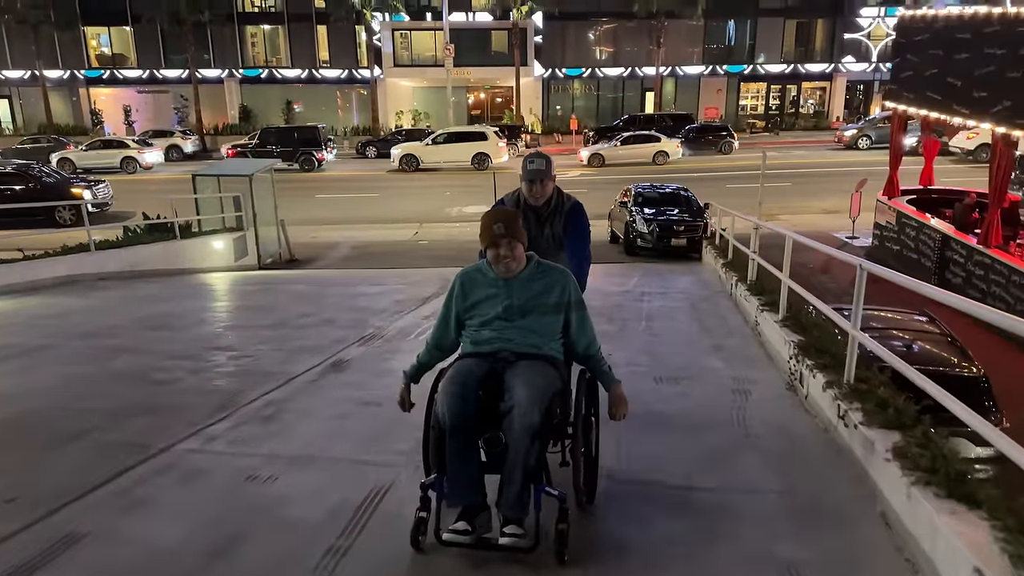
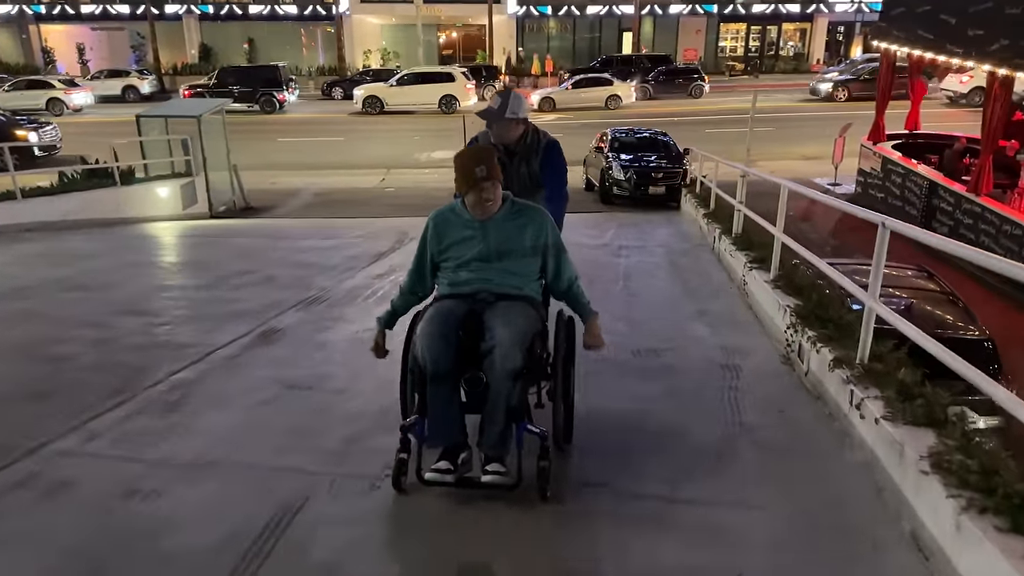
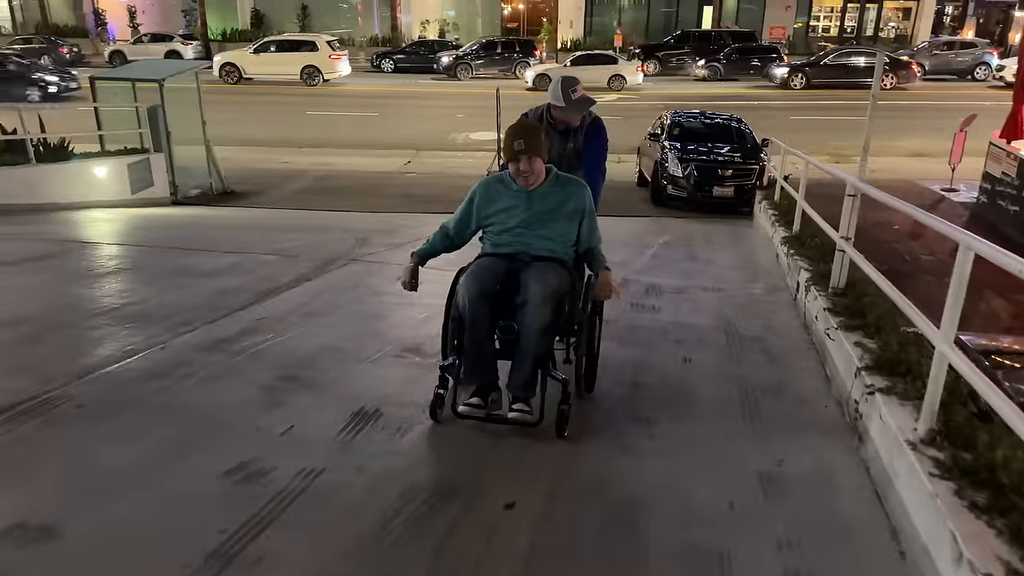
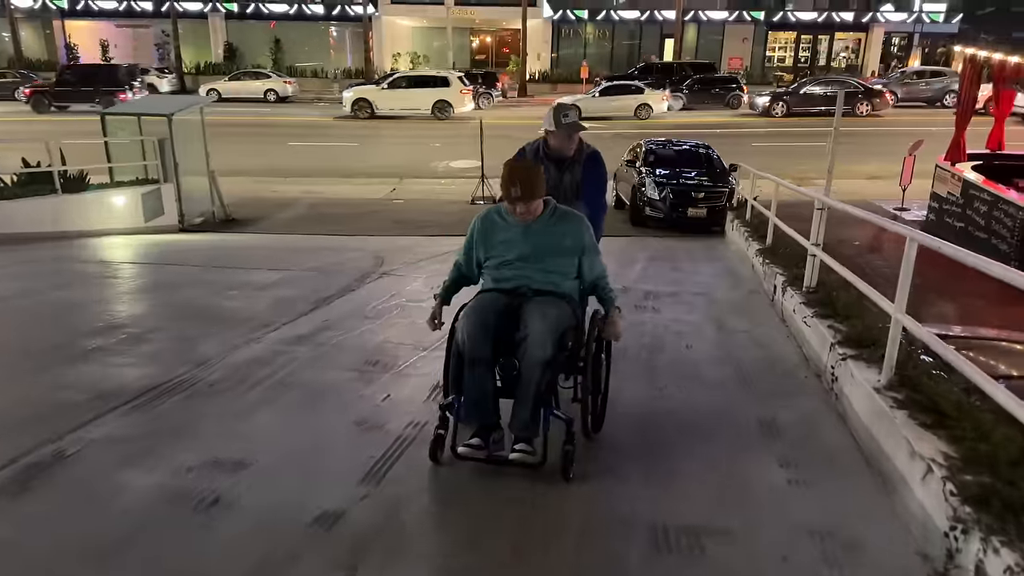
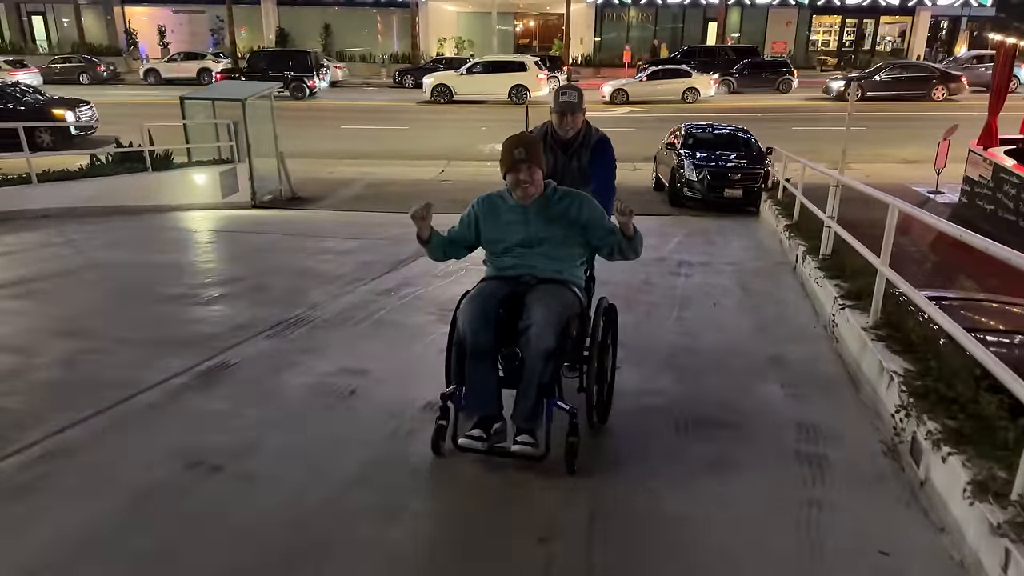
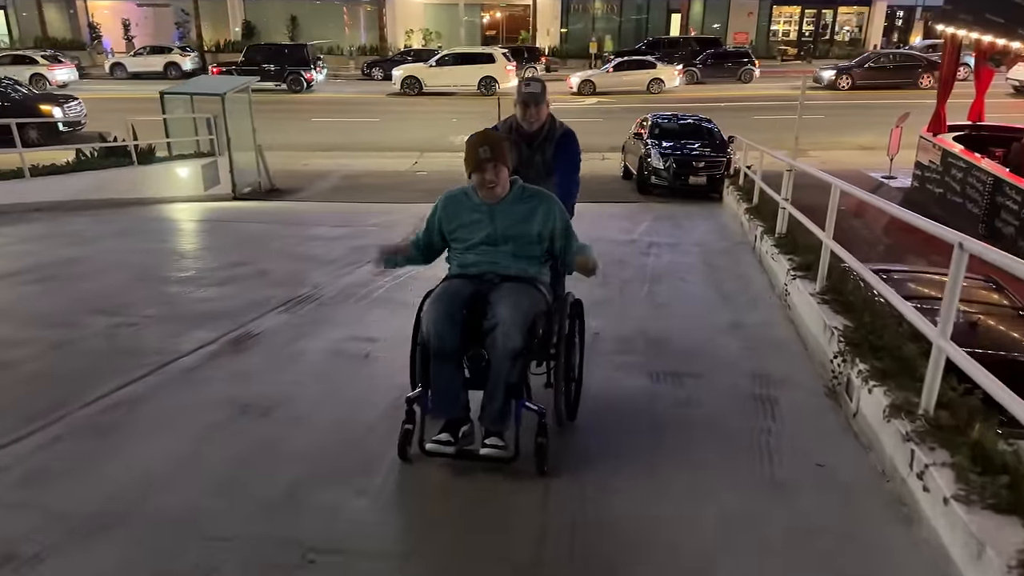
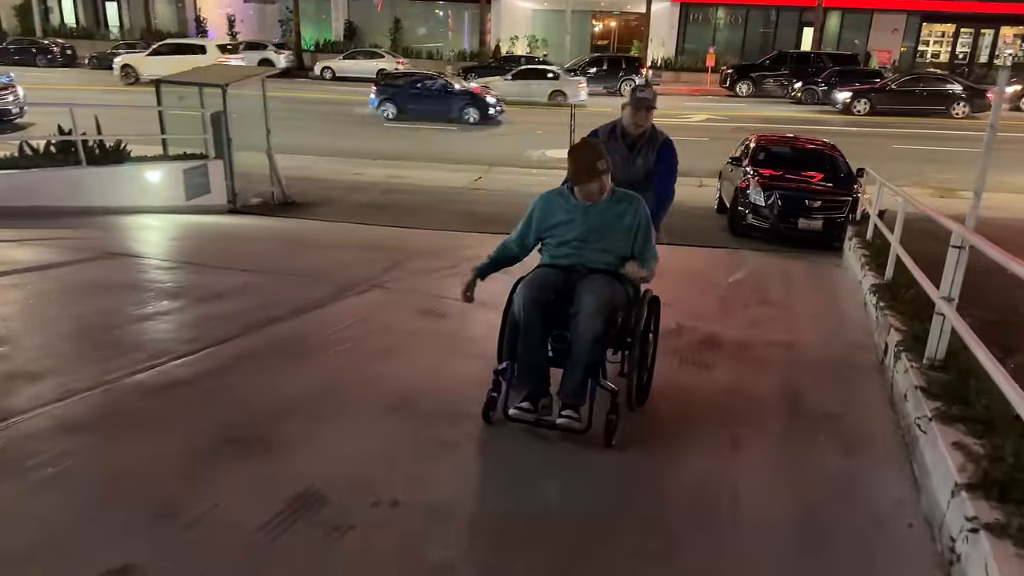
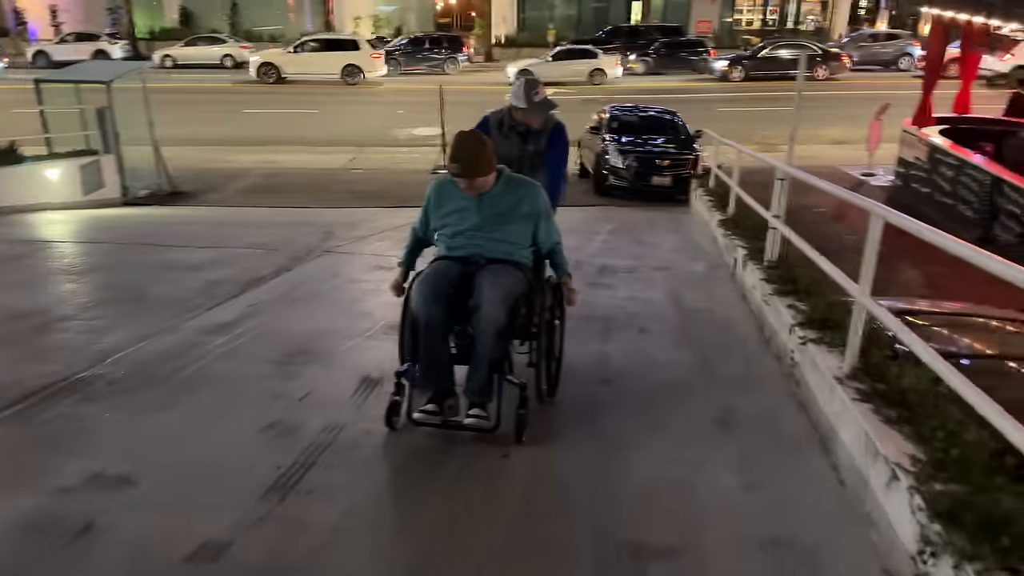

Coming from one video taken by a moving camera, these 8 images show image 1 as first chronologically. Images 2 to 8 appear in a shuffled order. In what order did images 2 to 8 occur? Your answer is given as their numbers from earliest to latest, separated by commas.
2, 6, 5, 4, 8, 3, 7
